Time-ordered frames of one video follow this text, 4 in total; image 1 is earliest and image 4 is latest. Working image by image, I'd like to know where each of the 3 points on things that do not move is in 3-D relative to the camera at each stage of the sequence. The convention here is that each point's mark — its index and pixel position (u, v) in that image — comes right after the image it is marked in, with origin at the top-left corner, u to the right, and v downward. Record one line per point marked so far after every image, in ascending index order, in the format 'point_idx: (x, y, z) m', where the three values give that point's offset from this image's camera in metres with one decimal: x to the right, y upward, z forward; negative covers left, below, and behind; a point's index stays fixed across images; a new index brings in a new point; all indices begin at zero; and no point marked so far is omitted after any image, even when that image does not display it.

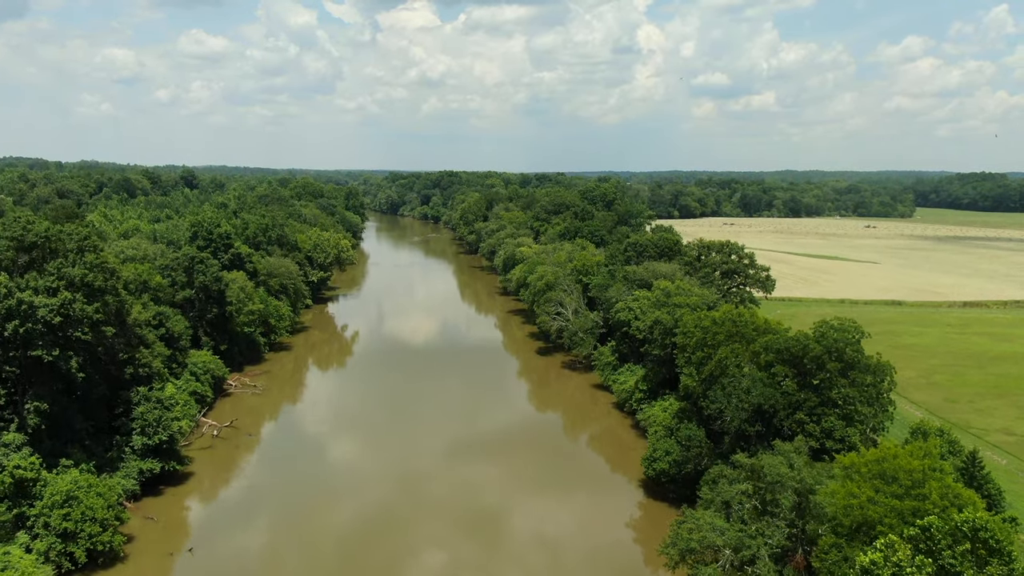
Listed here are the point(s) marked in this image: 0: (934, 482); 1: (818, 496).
0: (+8.9, -4.1, +15.3) m
1: (+6.9, -4.7, +16.3) m
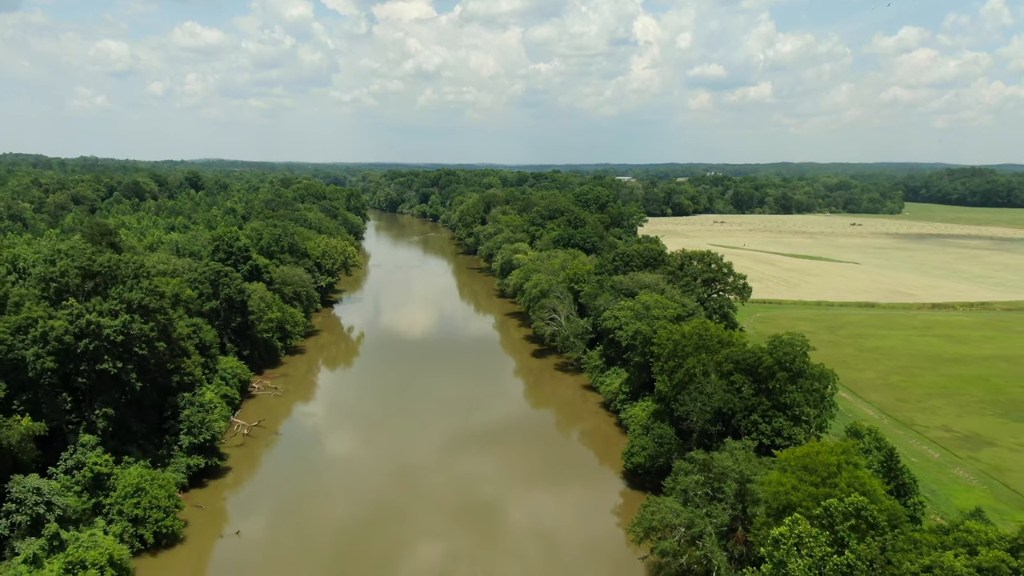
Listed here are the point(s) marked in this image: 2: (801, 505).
0: (+8.8, -4.9, +19.3) m
1: (+6.8, -5.5, +20.4) m
2: (+7.4, -5.6, +18.6) m
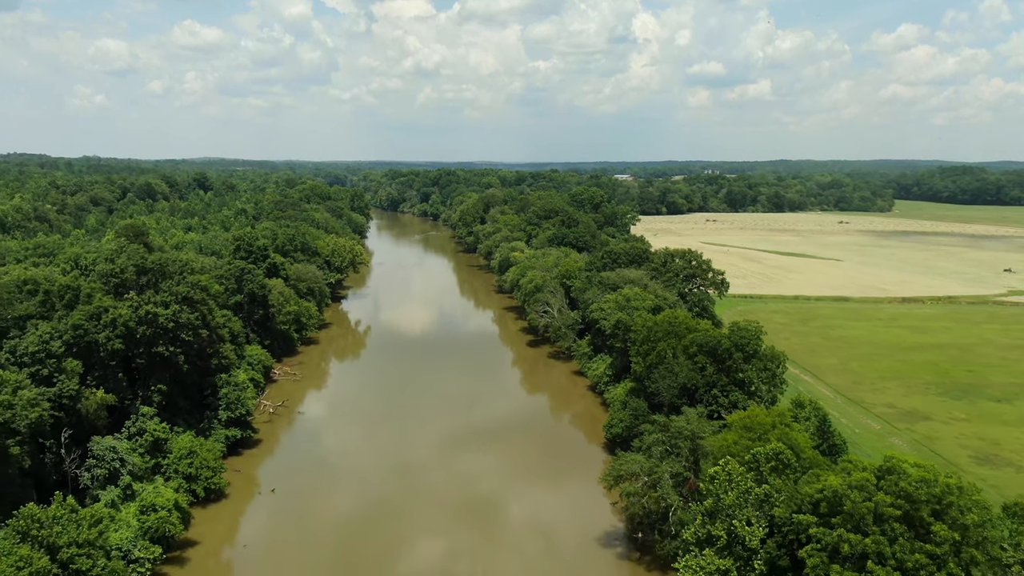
0: (+8.6, -4.7, +23.8) m
1: (+6.6, -5.3, +24.9) m
2: (+7.2, -5.3, +23.1) m
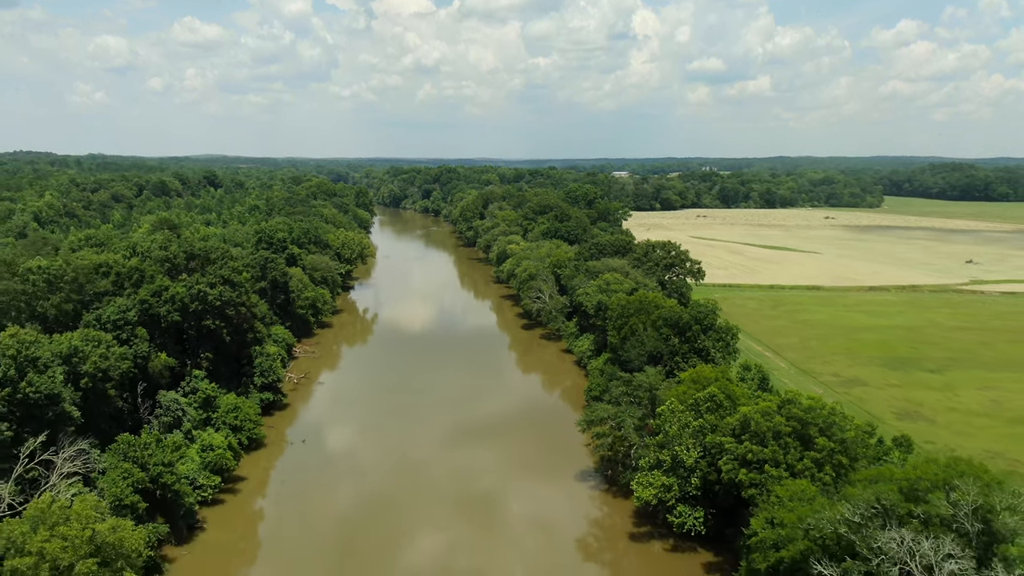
0: (+8.2, -3.8, +29.4) m
1: (+6.3, -4.4, +30.5) m
2: (+6.8, -4.4, +28.7) m
